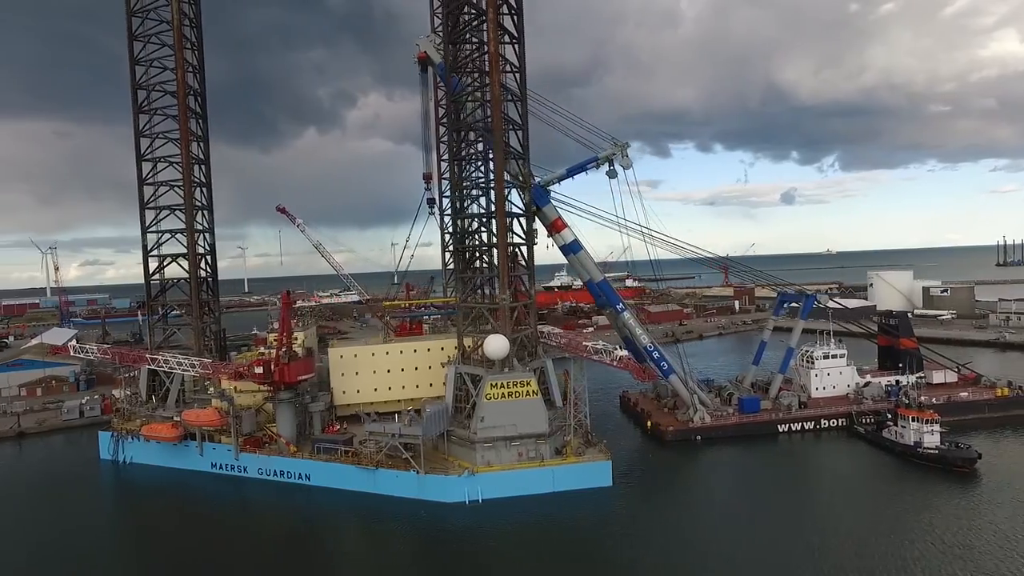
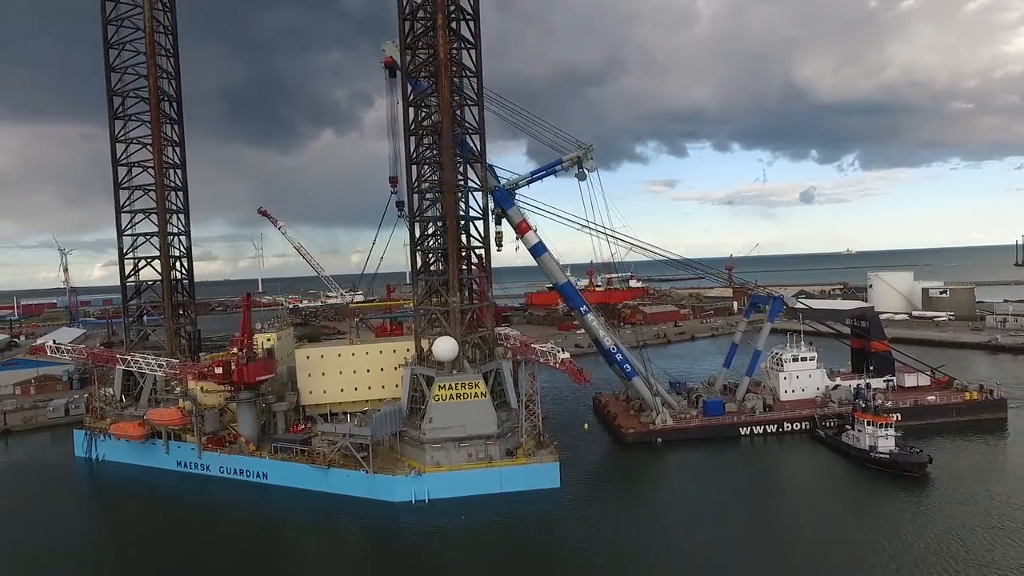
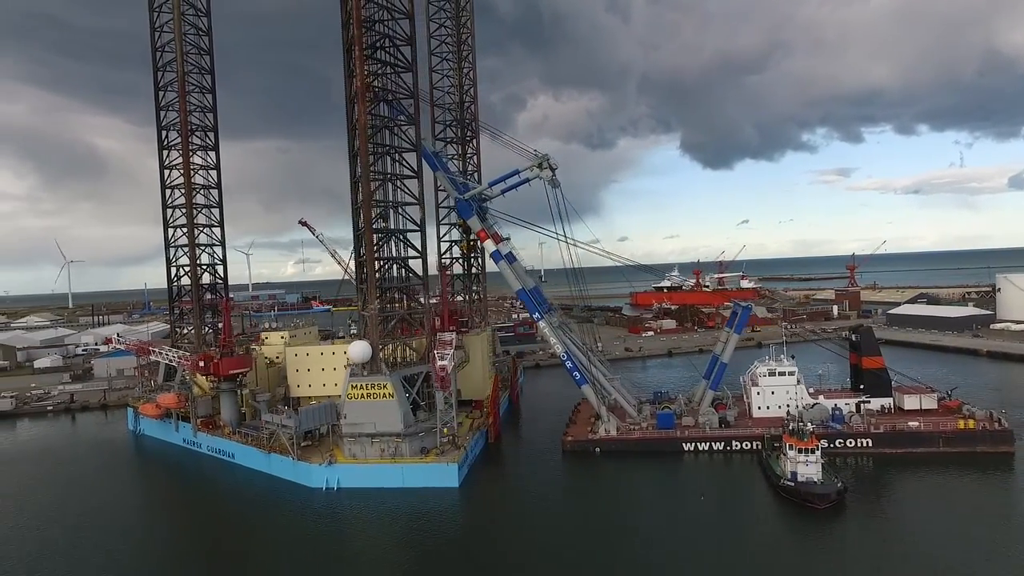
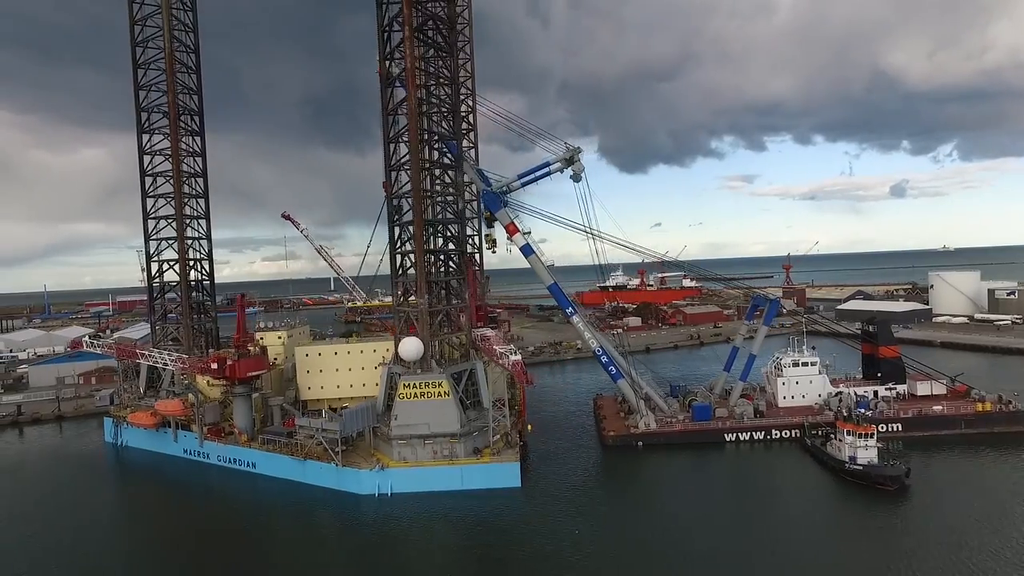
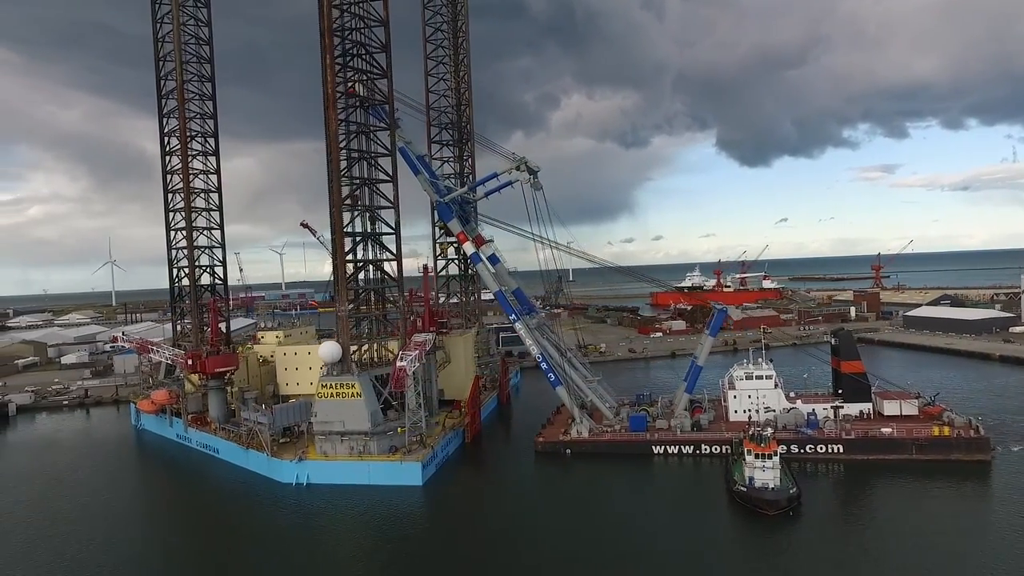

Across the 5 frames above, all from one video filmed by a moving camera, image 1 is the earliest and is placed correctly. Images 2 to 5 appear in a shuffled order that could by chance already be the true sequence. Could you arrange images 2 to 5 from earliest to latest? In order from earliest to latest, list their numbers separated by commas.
2, 4, 3, 5
